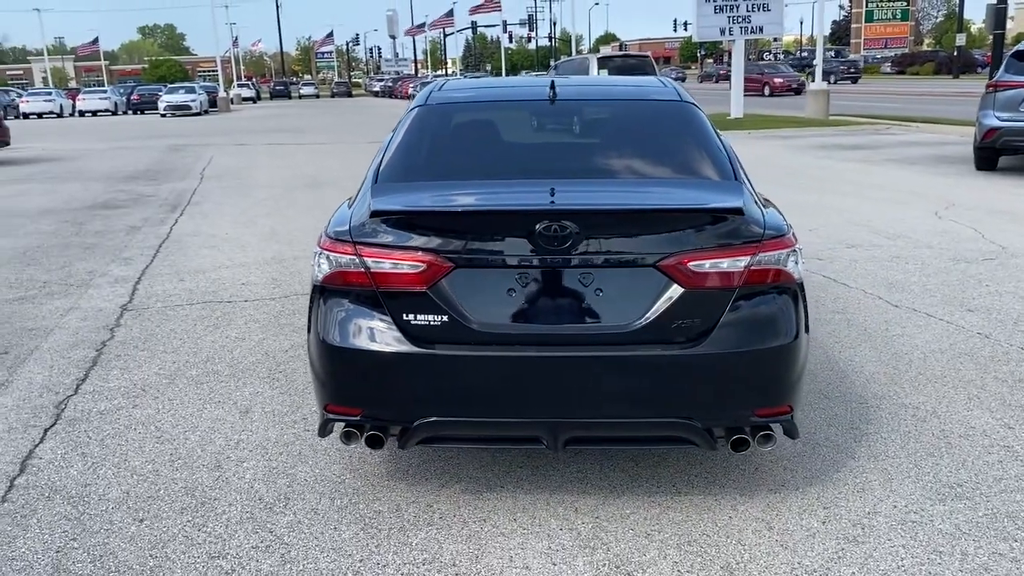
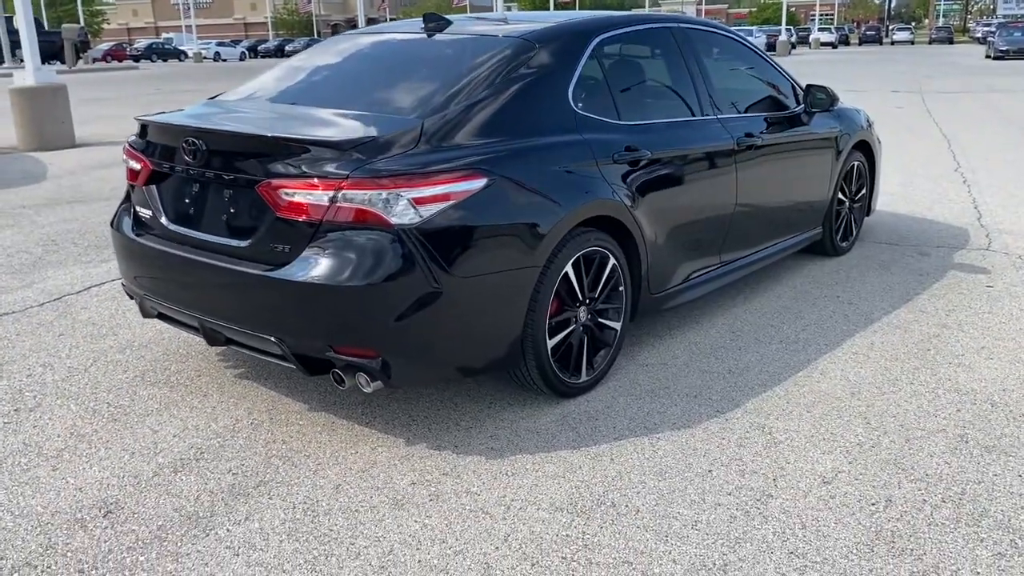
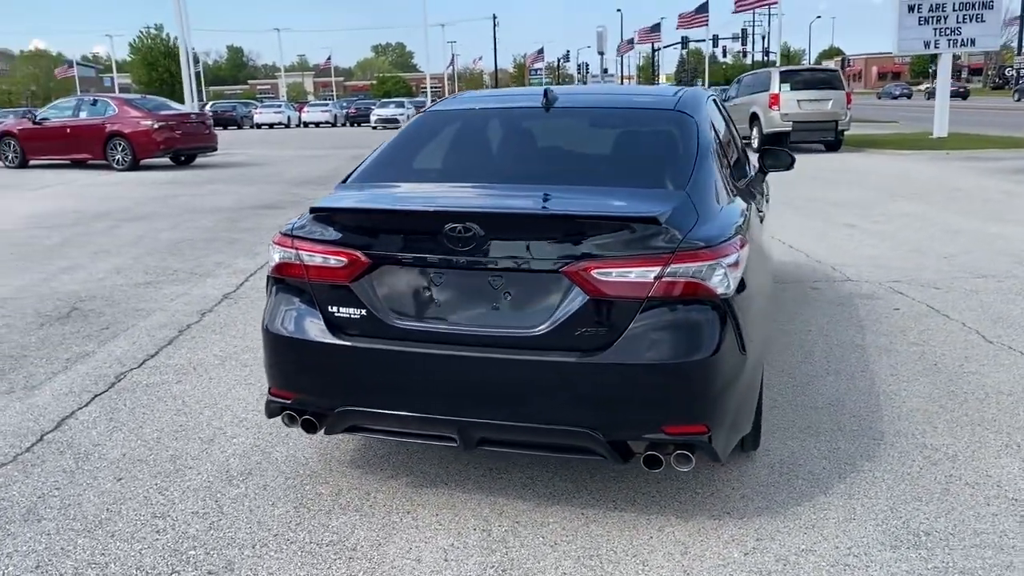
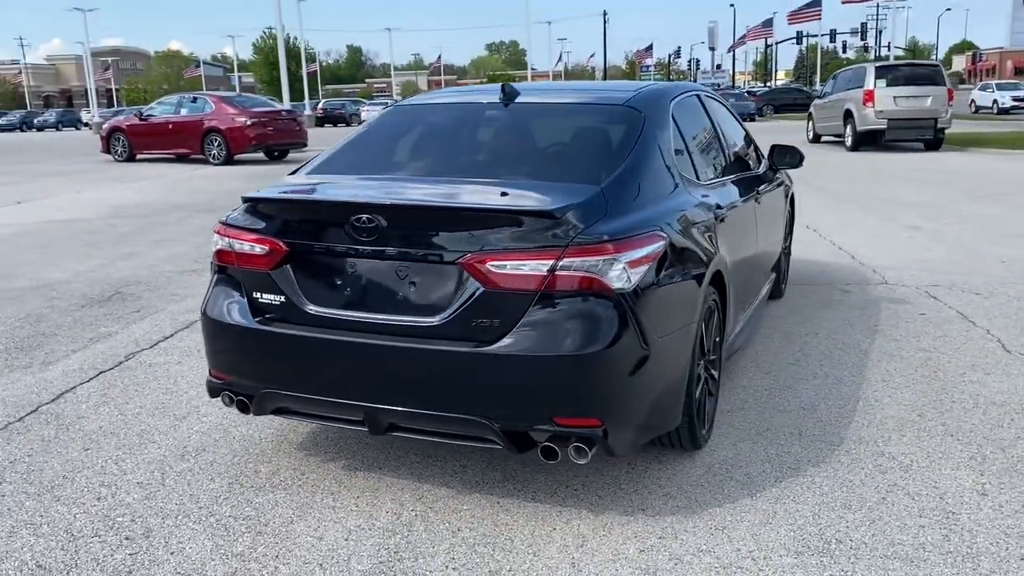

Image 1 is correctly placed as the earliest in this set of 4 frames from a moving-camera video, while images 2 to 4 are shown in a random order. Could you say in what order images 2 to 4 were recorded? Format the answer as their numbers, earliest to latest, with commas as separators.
3, 4, 2
